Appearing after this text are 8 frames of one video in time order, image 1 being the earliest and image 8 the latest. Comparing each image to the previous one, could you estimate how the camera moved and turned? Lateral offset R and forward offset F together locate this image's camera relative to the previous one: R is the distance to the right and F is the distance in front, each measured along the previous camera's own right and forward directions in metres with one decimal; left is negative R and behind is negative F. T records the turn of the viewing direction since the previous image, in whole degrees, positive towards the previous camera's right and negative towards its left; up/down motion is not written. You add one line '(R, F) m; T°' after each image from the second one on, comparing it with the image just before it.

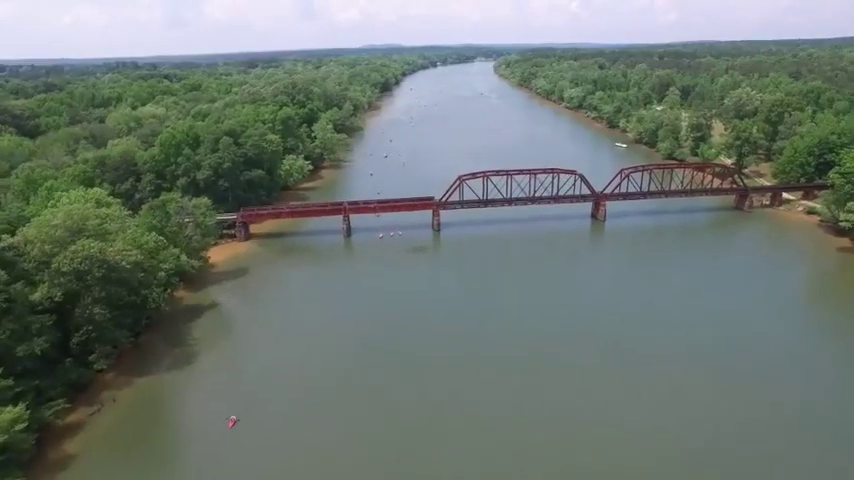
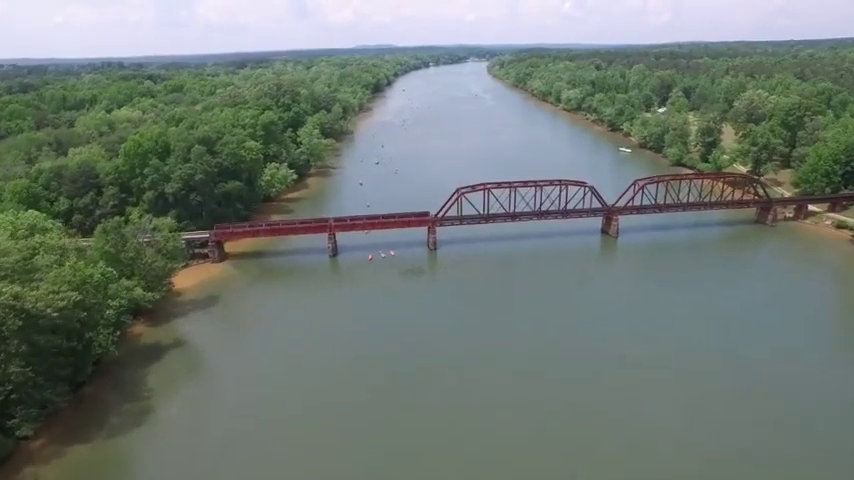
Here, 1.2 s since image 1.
(-0.2, +4.8) m; +1°
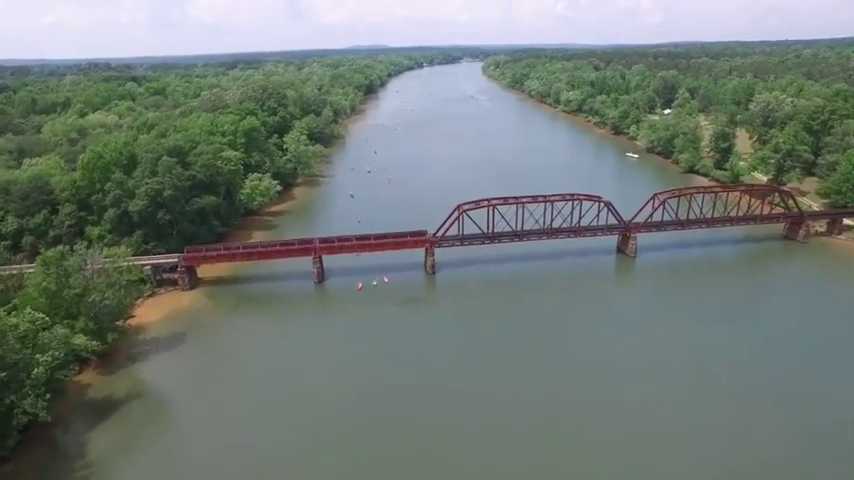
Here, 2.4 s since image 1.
(-0.2, +4.8) m; +1°
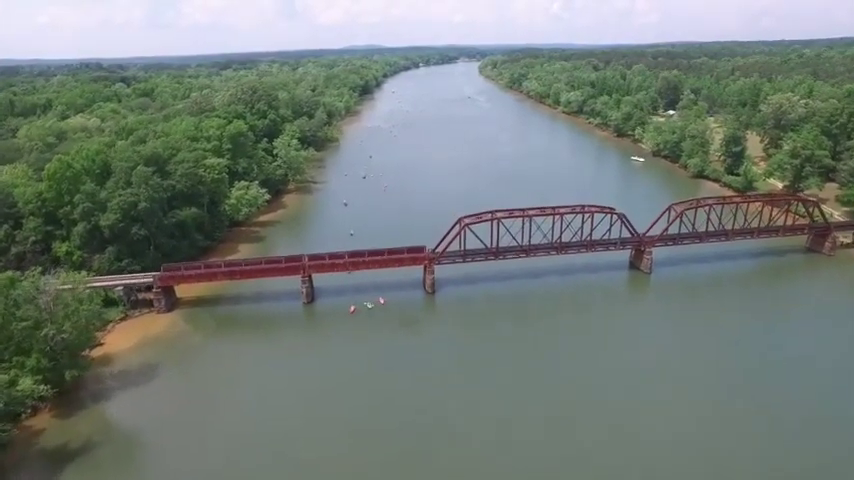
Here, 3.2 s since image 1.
(-0.2, +3.2) m; 0°
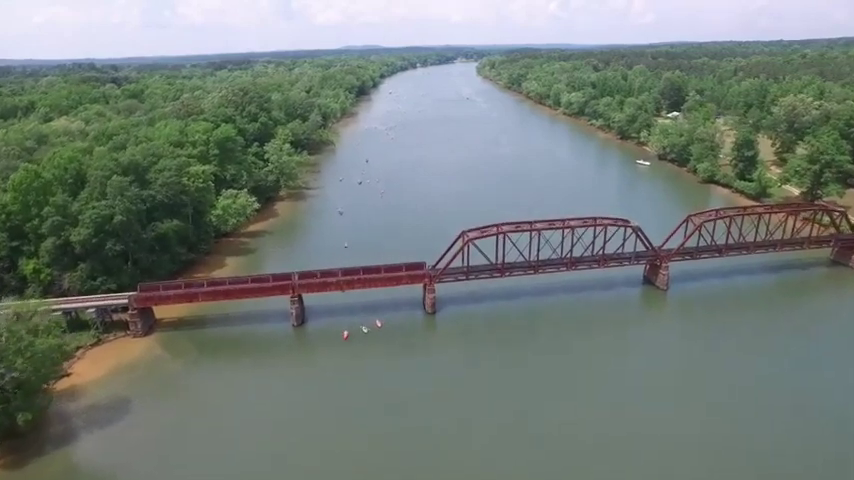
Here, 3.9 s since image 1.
(-0.2, +2.8) m; 0°
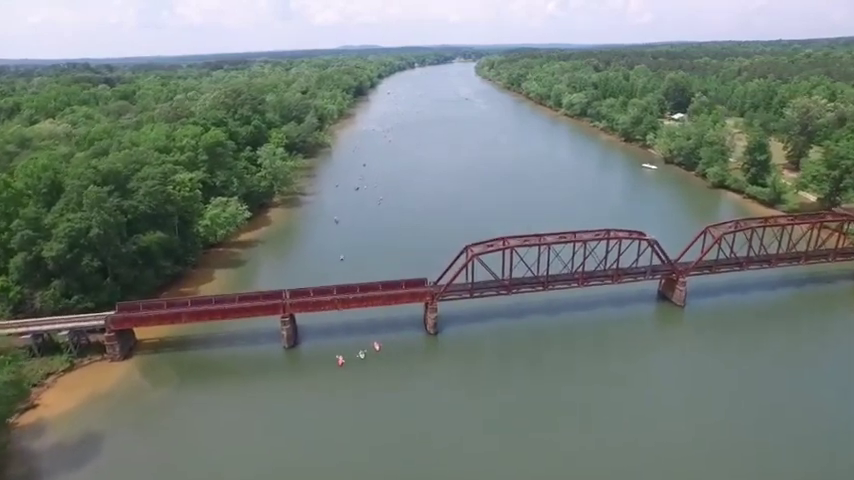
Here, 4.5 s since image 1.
(-0.2, +2.4) m; 0°
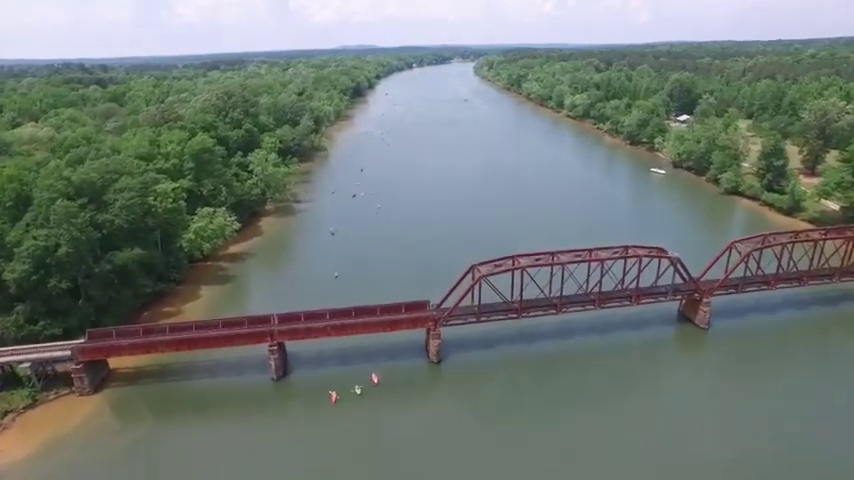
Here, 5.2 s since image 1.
(-0.2, +2.8) m; 0°
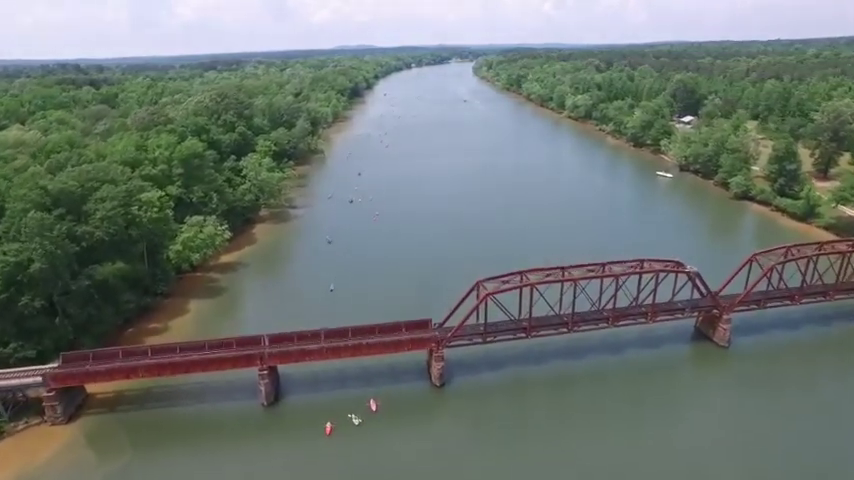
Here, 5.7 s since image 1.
(-0.2, +2.0) m; 0°
